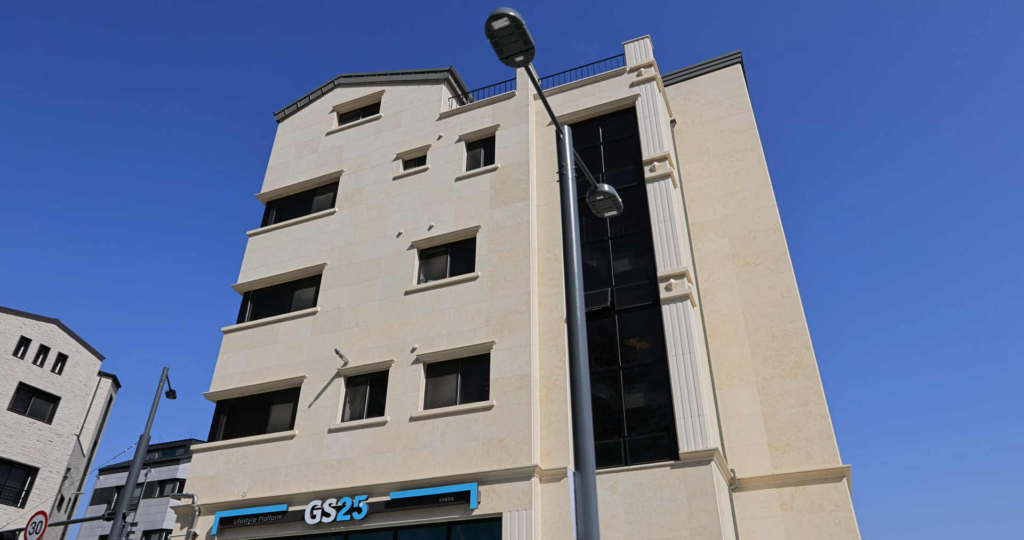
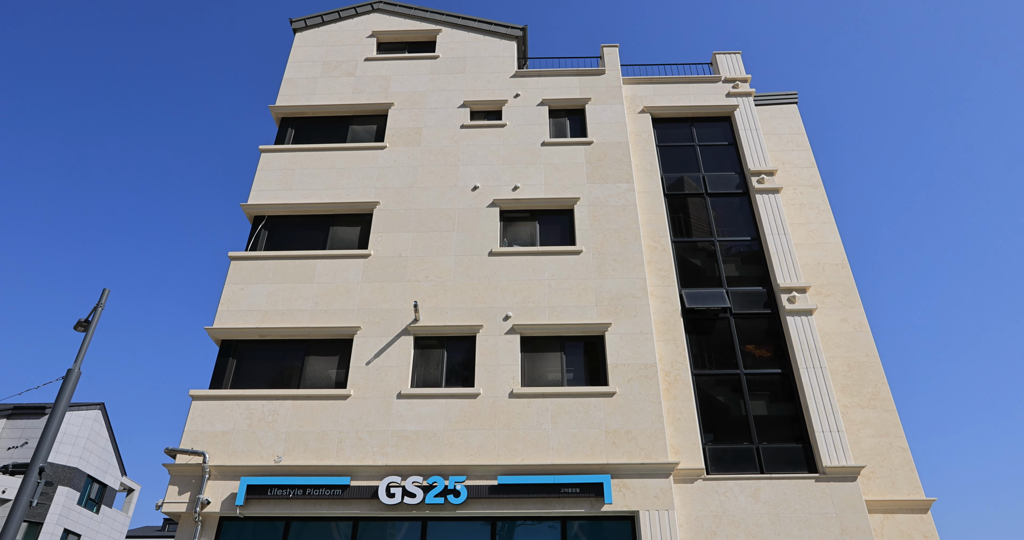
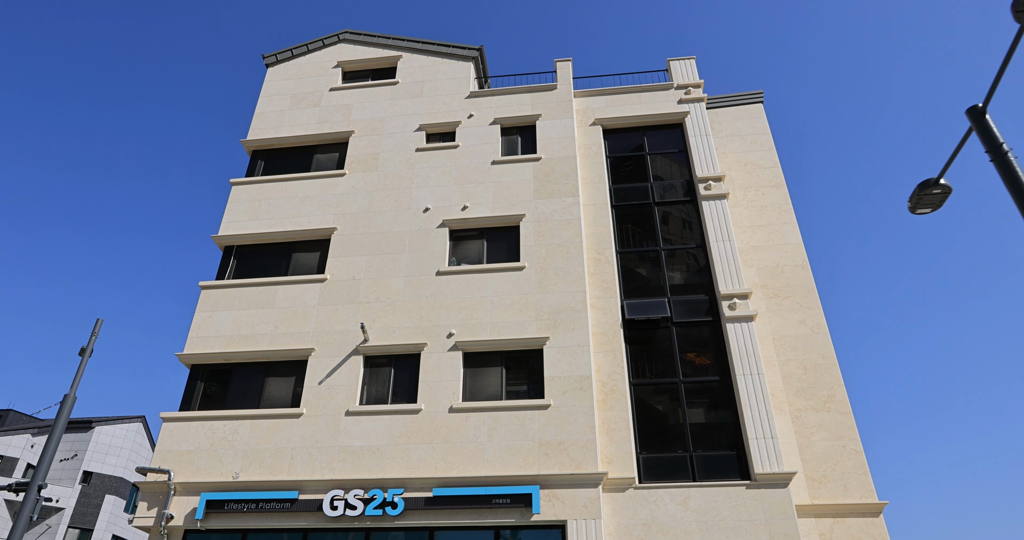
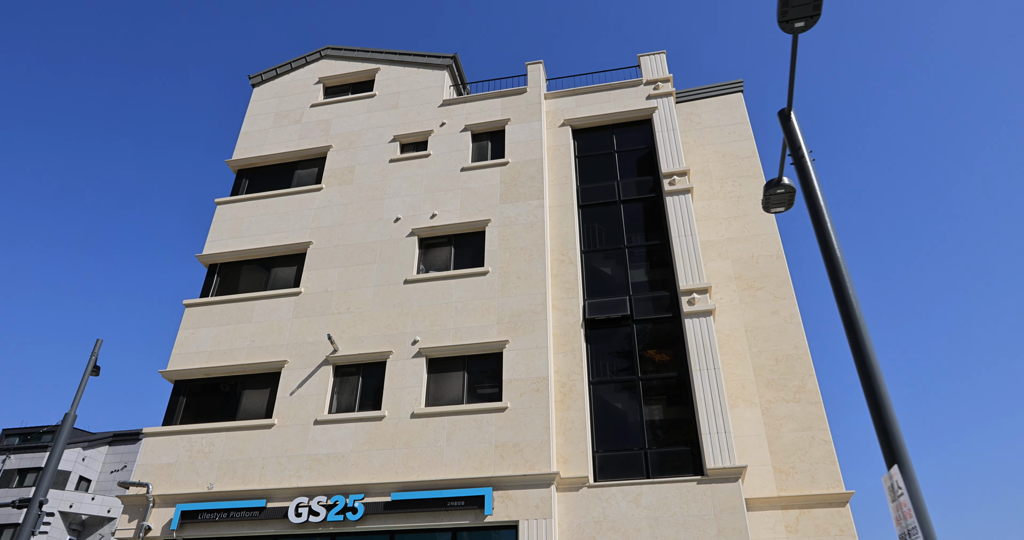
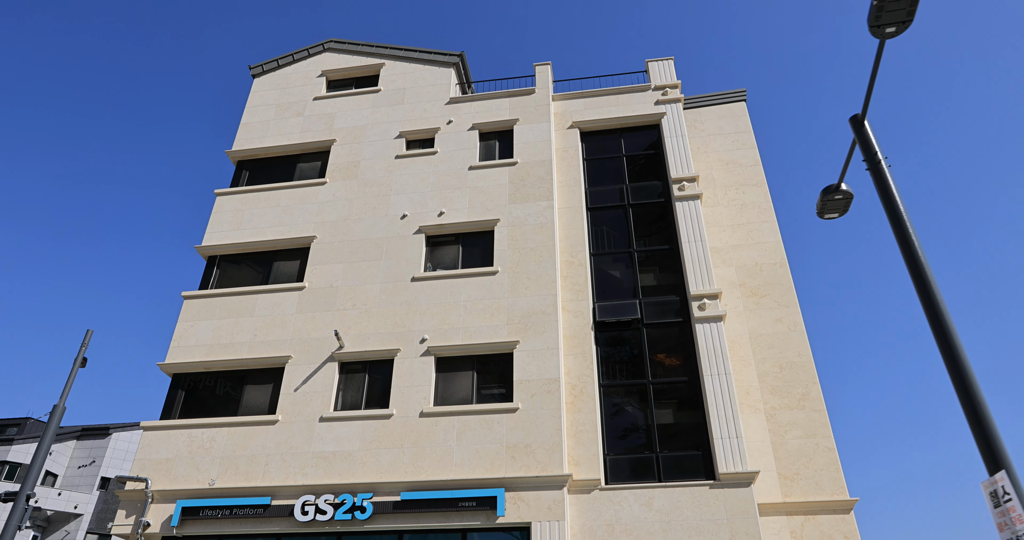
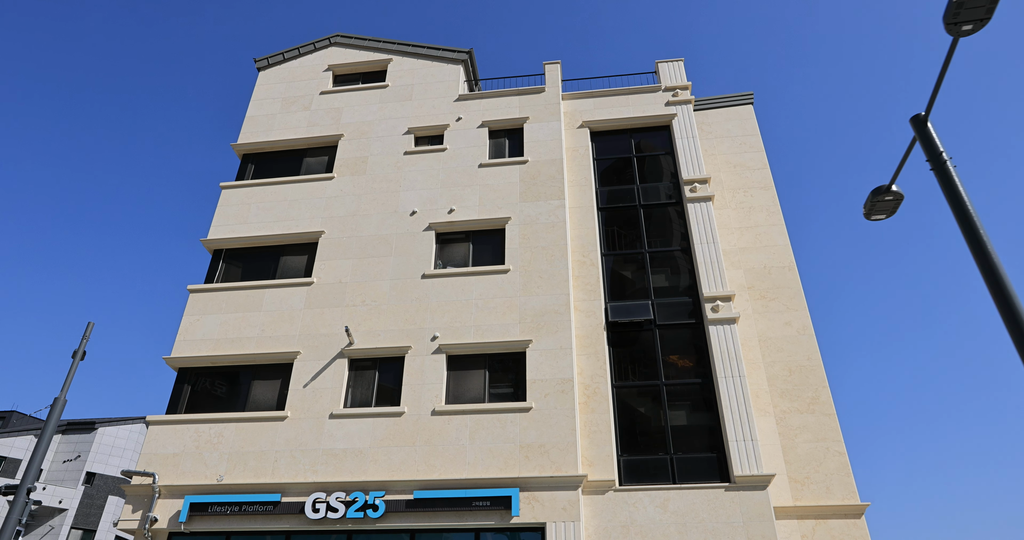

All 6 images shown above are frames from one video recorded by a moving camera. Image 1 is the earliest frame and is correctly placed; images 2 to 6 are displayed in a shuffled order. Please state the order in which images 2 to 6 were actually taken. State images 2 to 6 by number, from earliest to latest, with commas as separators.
4, 5, 6, 3, 2
